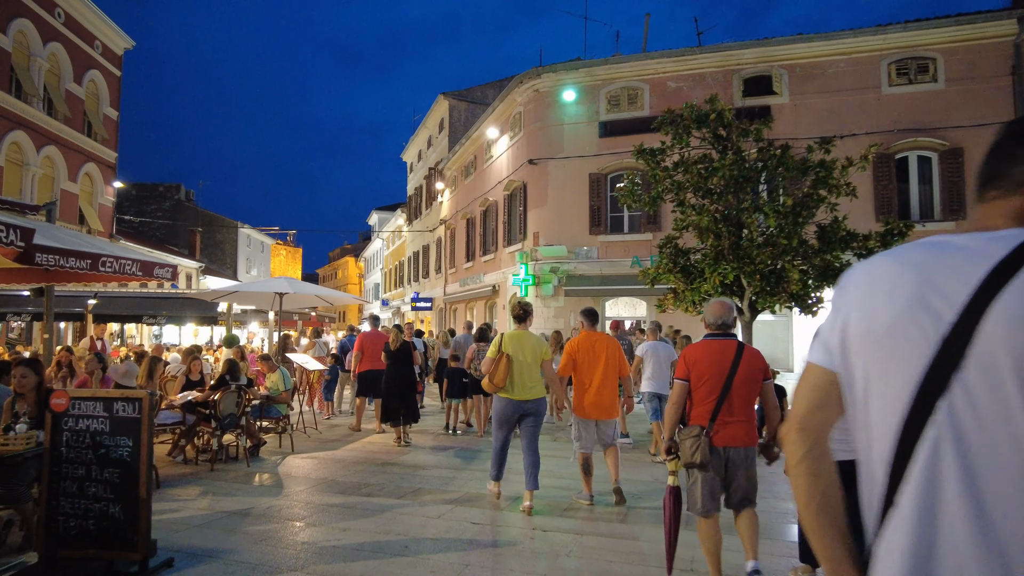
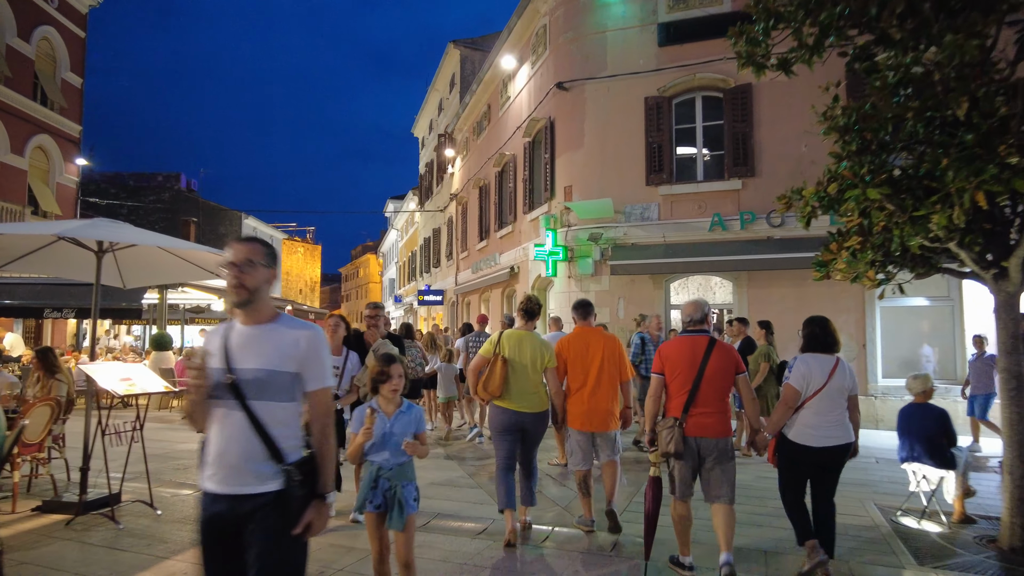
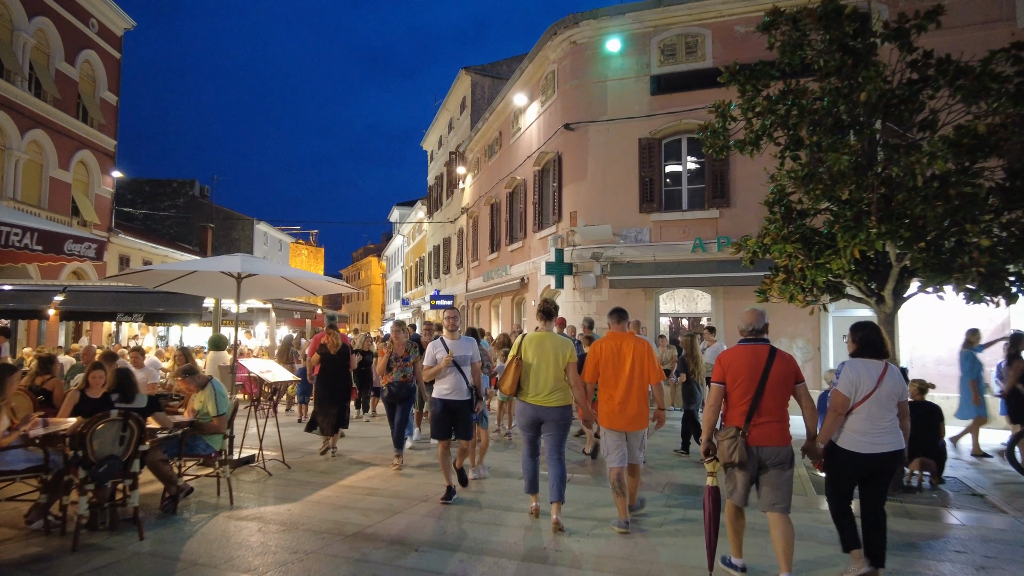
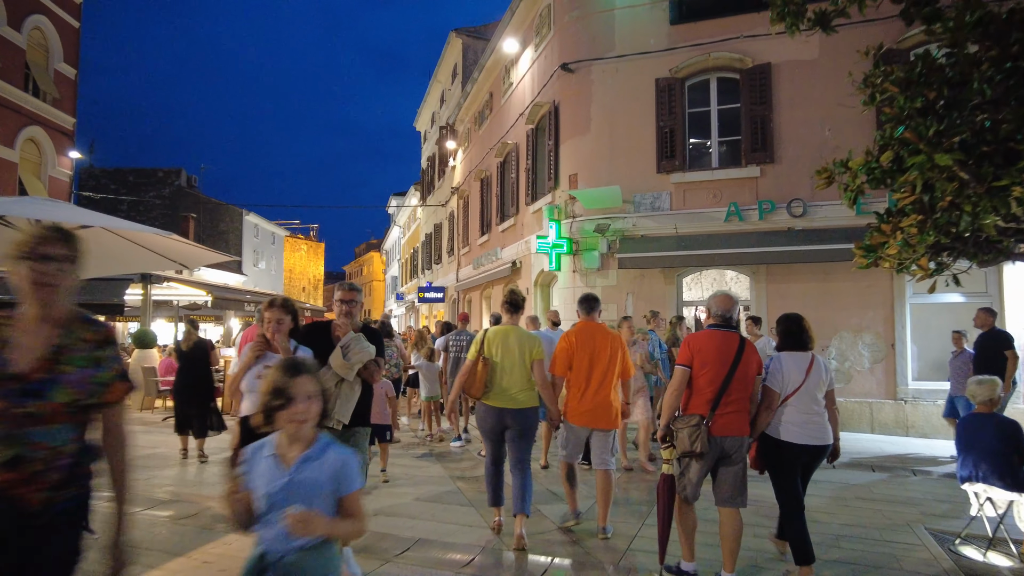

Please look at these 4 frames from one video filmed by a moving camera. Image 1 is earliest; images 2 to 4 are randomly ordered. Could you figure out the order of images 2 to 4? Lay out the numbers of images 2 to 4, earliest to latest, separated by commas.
3, 2, 4
